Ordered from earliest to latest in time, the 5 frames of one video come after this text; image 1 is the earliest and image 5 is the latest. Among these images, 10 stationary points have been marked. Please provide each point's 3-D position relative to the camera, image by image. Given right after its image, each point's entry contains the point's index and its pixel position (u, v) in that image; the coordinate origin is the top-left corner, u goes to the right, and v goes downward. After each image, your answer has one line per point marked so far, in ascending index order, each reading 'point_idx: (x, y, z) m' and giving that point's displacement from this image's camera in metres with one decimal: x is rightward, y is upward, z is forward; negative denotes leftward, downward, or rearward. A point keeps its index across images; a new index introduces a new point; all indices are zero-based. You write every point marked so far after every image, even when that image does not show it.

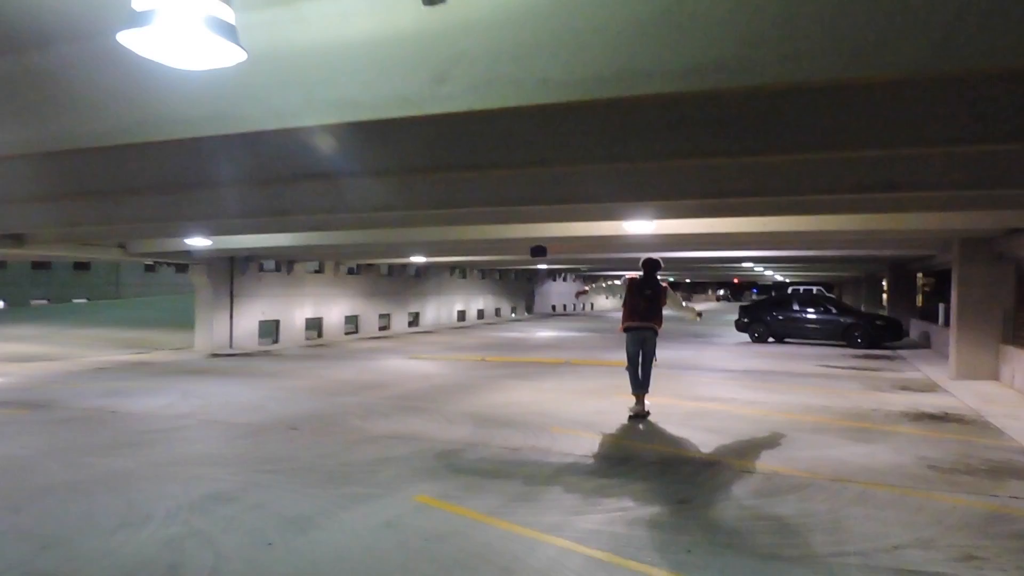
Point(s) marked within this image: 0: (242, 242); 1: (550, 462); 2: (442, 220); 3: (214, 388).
0: (-6.4, +1.1, +17.7) m
1: (+0.4, -1.8, +7.8) m
2: (-1.1, +1.1, +11.8) m
3: (-5.4, -1.8, +13.5) m
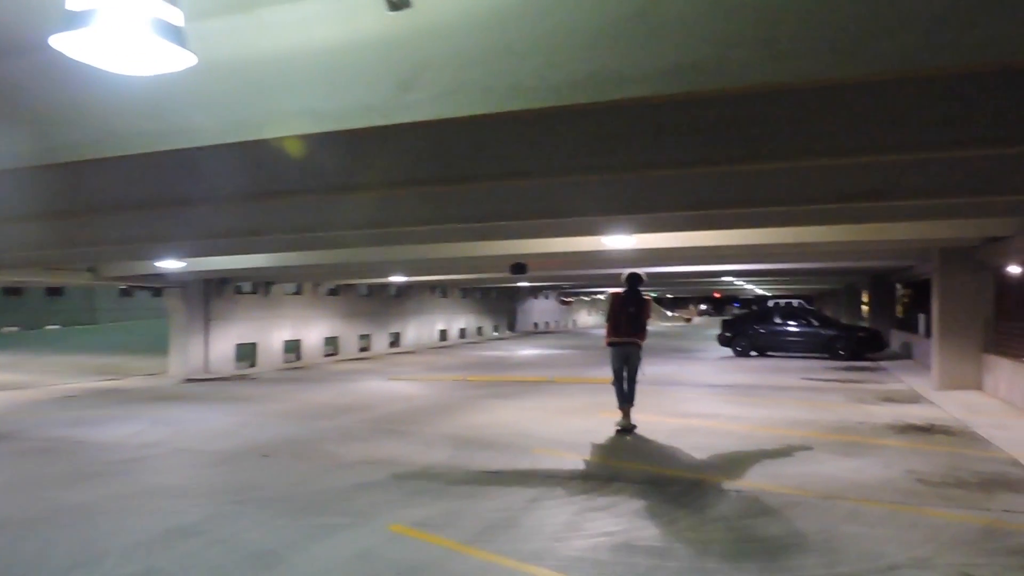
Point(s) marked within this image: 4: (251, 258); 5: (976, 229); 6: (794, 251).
0: (-6.9, +0.5, +17.4) m
1: (+0.2, -1.9, +7.5) m
2: (-1.5, +0.8, +11.6) m
3: (-5.7, -2.2, +13.1) m
4: (-5.9, +0.7, +17.0) m
5: (+7.1, +0.9, +11.6) m
6: (+5.8, +0.8, +15.4) m
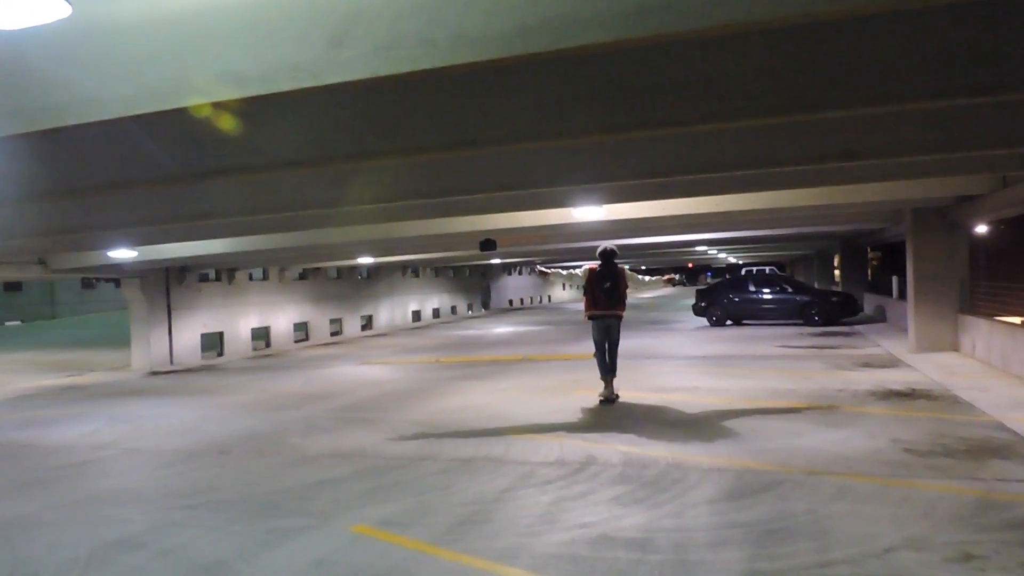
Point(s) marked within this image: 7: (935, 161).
0: (-7.6, +0.8, +16.7) m
1: (-0.1, -1.7, +7.1) m
2: (-2.0, +1.0, +11.1) m
3: (-6.2, -2.0, +12.5) m
4: (-6.6, +1.0, +16.3) m
5: (+6.6, +1.5, +11.3) m
6: (+5.1, +1.4, +15.1) m
7: (+4.3, +1.3, +7.6) m
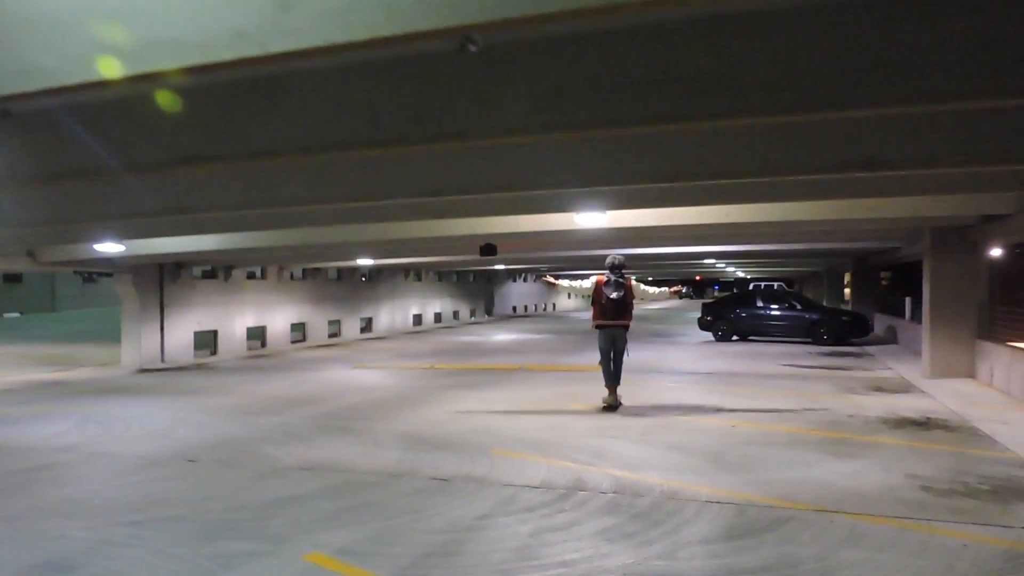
0: (-7.6, +0.9, +16.2) m
1: (-0.2, -1.8, +6.6) m
2: (-2.0, +1.0, +10.6) m
3: (-6.3, -1.9, +12.0) m
4: (-6.6, +1.0, +15.8) m
5: (+6.6, +1.2, +10.7) m
6: (+5.2, +1.1, +14.5) m
7: (+4.2, +1.1, +7.1) m
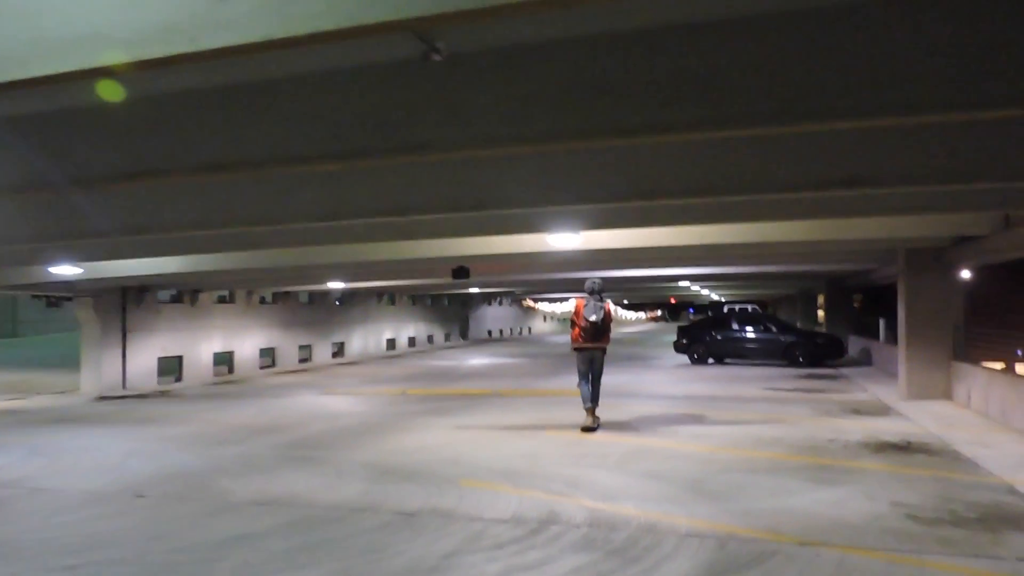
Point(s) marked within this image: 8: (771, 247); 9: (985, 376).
0: (-8.1, +0.4, +15.7) m
1: (-0.5, -2.0, +6.2) m
2: (-2.4, +0.7, +10.2) m
3: (-6.7, -2.3, +11.4) m
4: (-7.1, +0.5, +15.3) m
5: (+6.2, +0.9, +10.6) m
6: (+4.6, +0.7, +14.4) m
7: (+3.9, +0.9, +6.9) m
8: (+4.5, +0.7, +13.1) m
9: (+7.5, -1.4, +11.9) m
